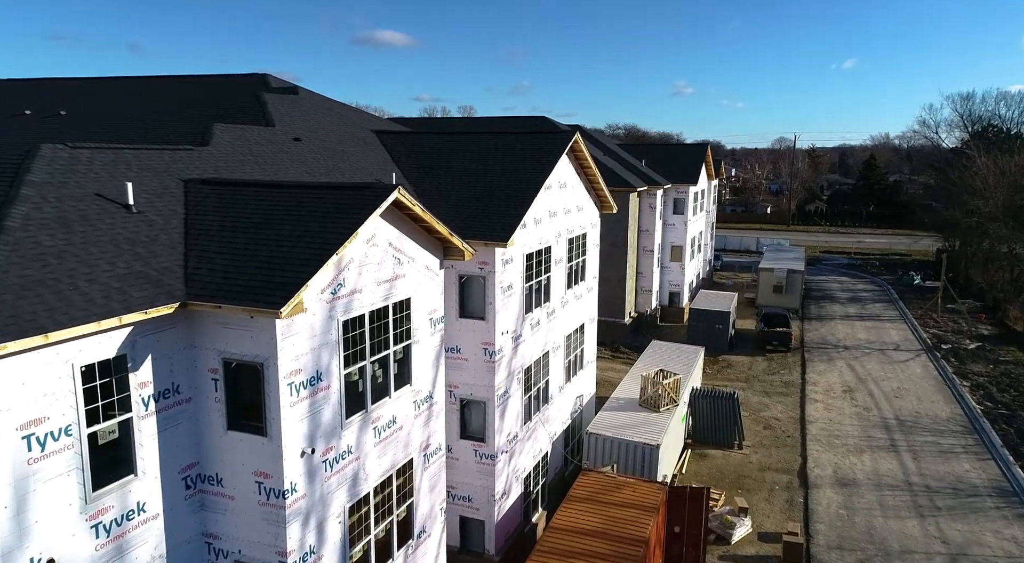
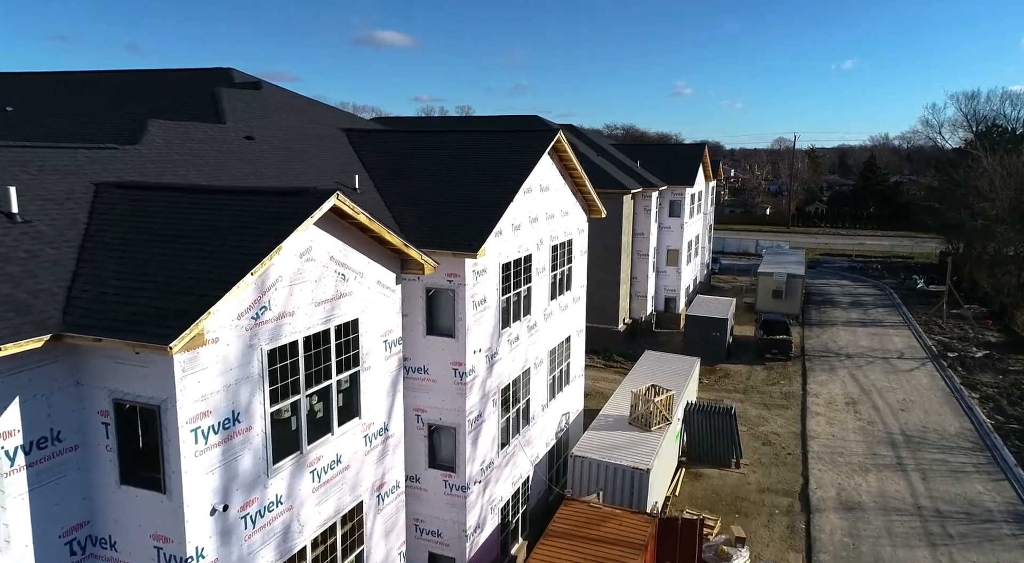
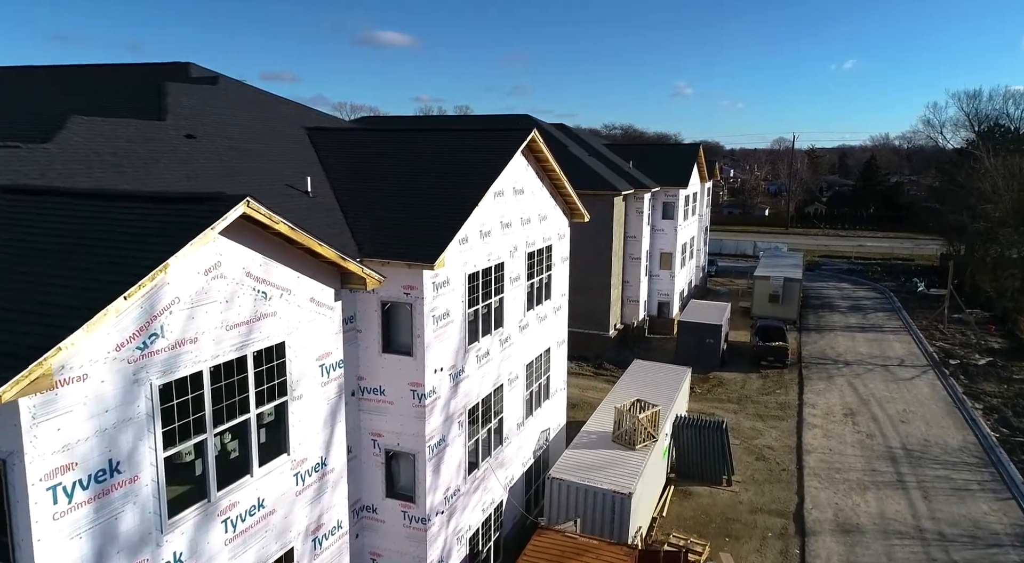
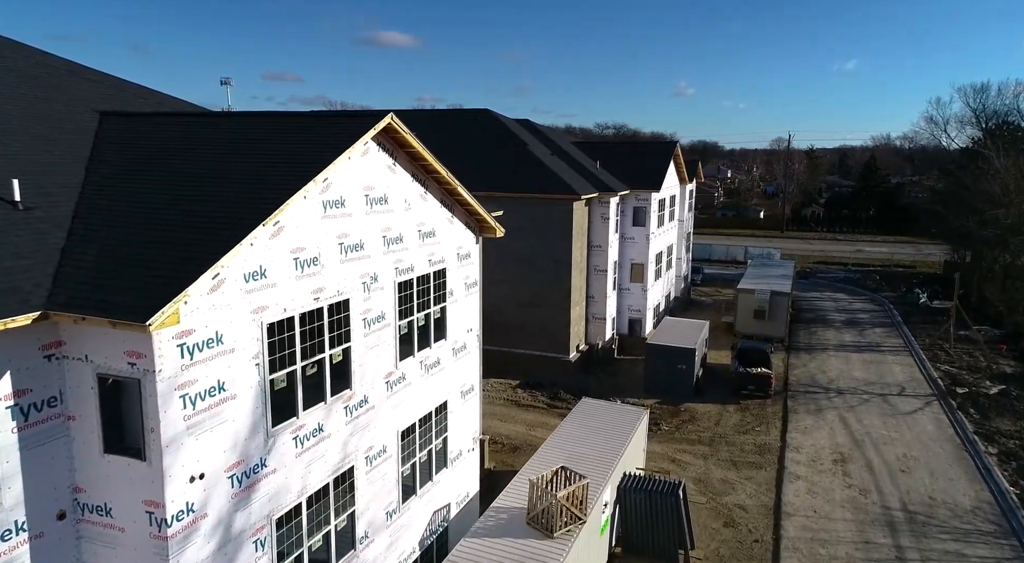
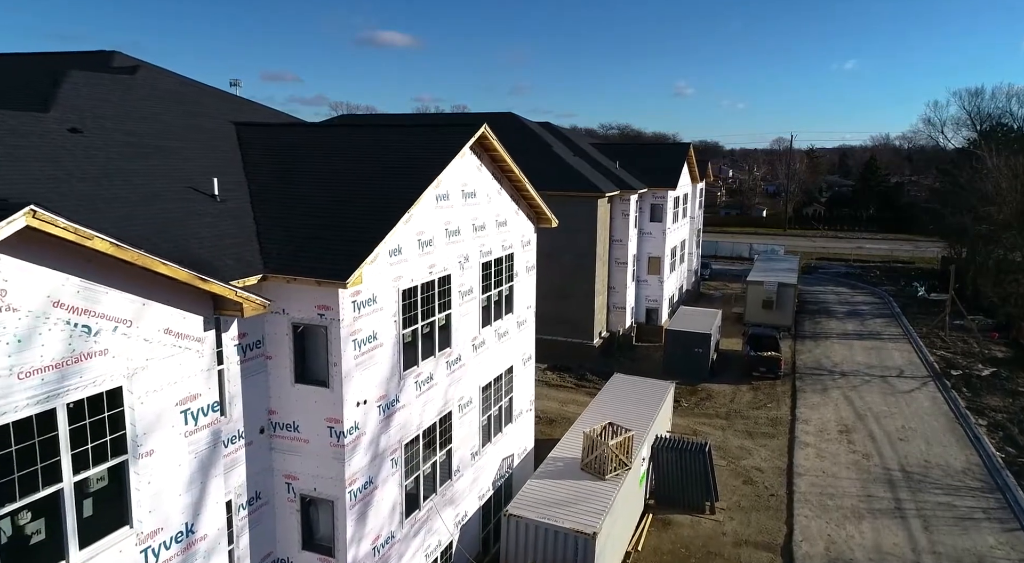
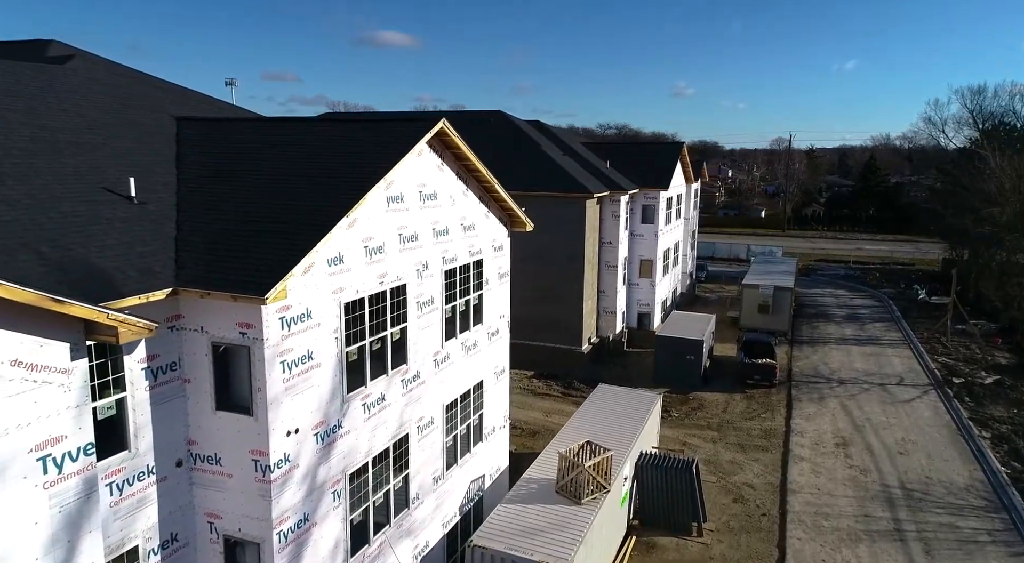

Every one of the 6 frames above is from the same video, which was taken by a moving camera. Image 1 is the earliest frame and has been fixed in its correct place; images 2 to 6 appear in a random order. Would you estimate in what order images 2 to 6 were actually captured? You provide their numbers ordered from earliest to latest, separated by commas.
2, 3, 5, 6, 4
